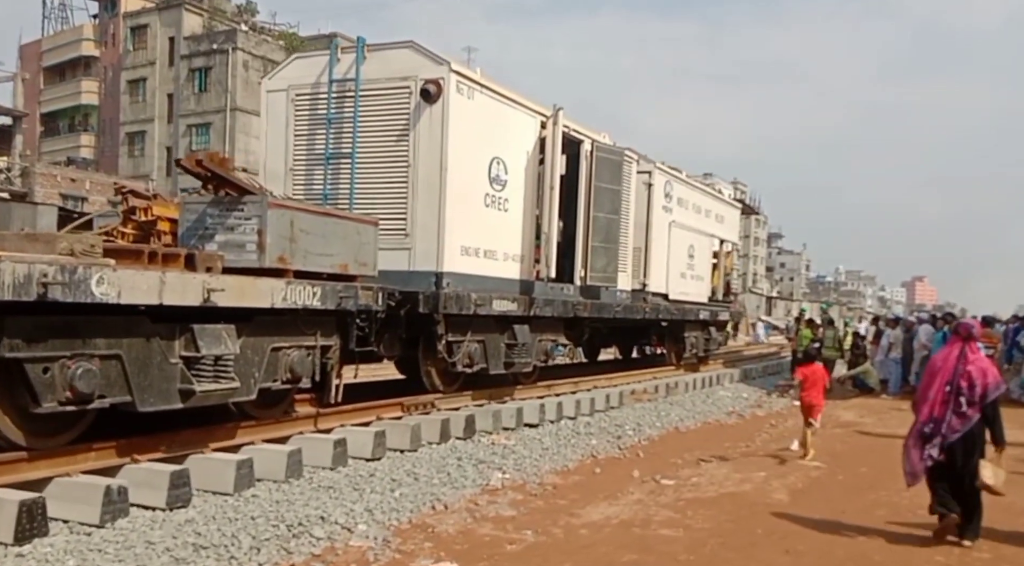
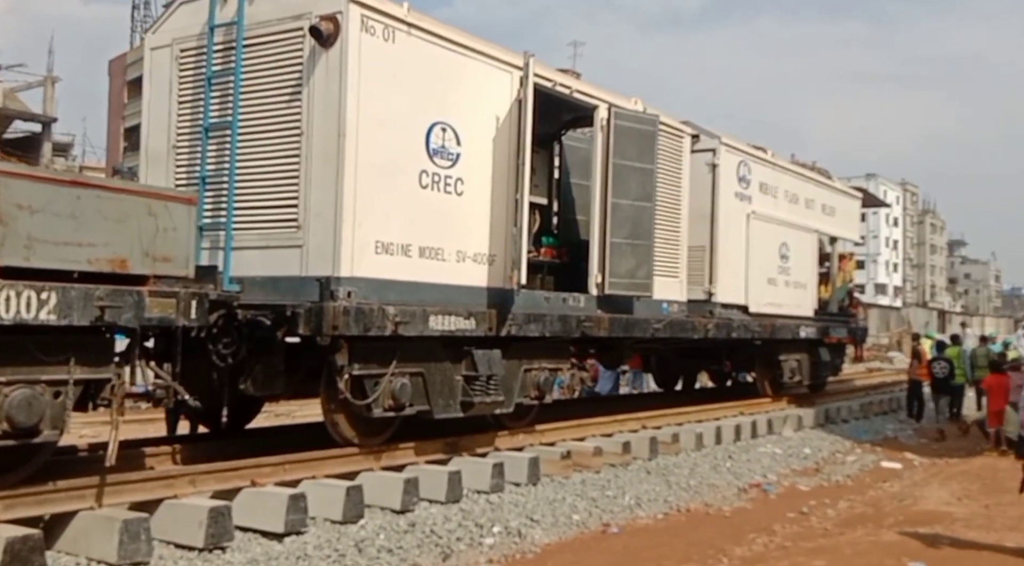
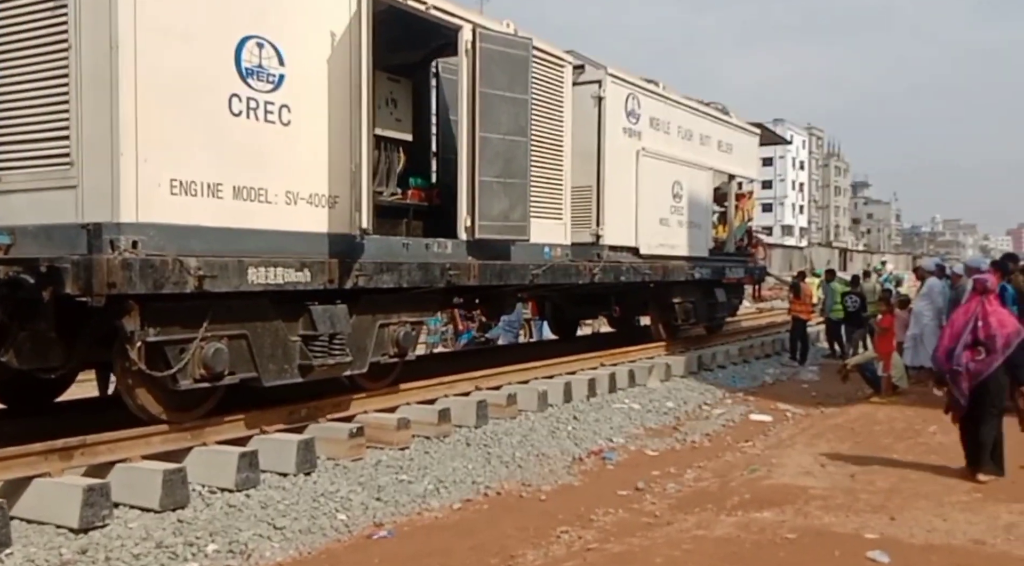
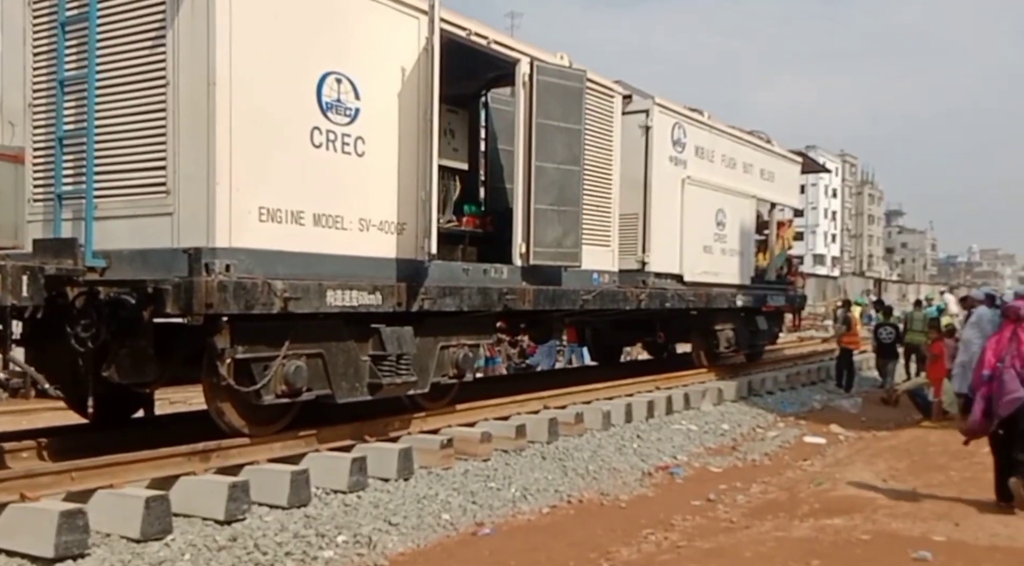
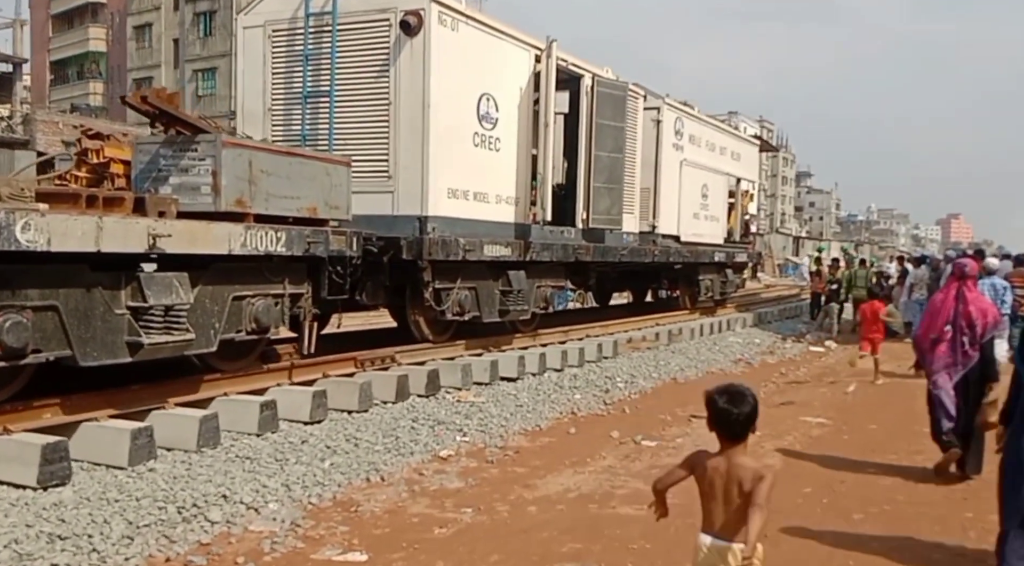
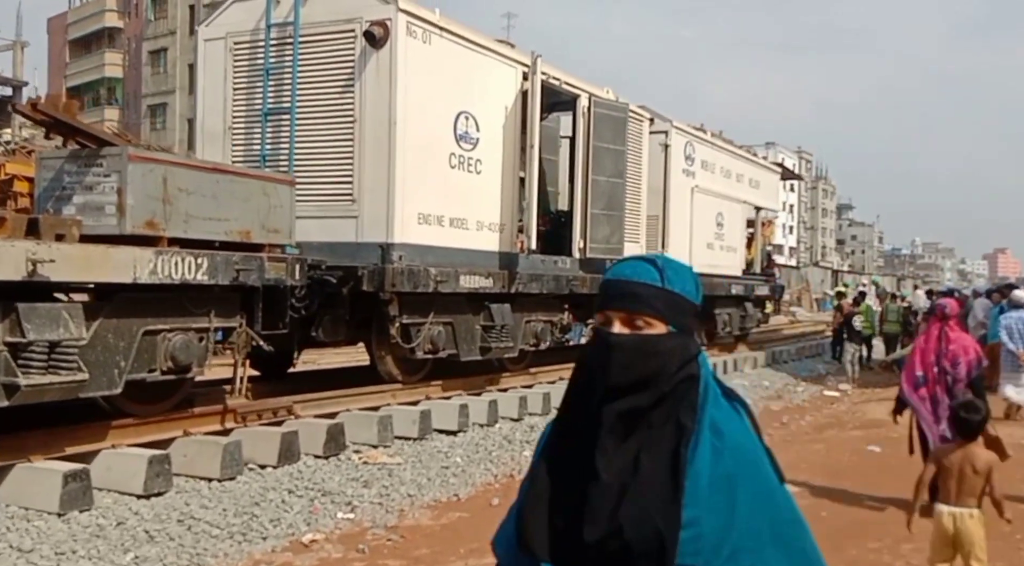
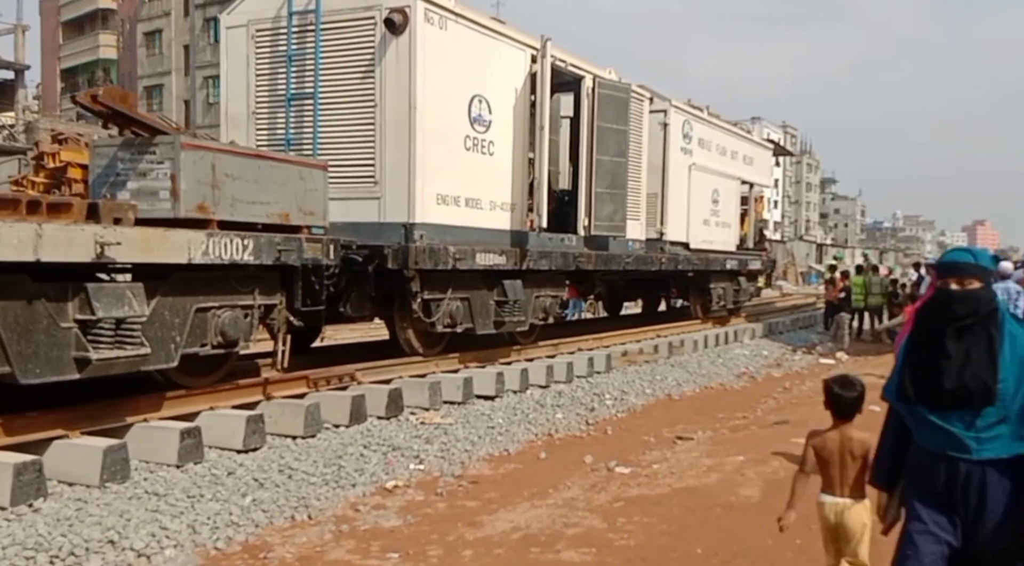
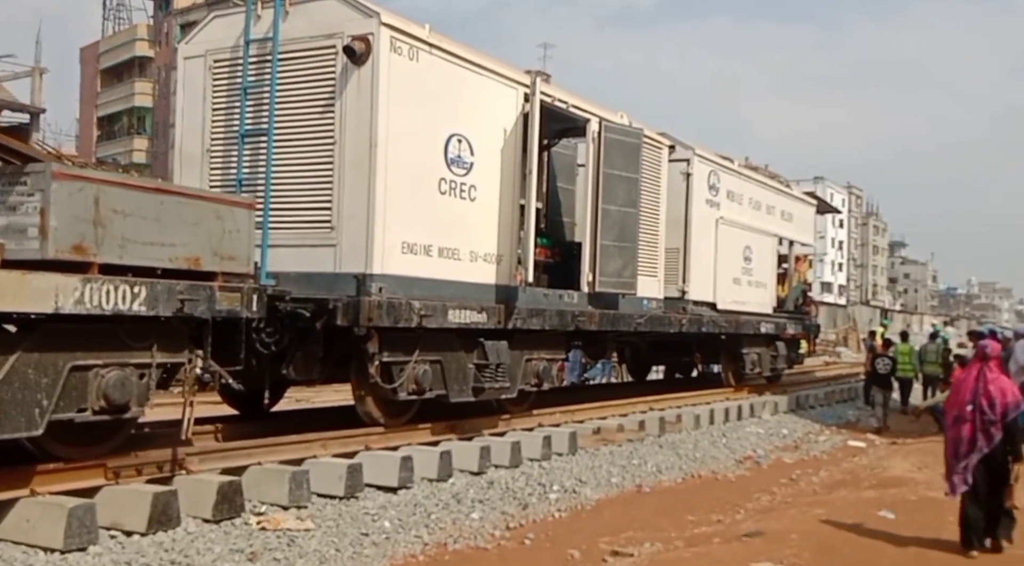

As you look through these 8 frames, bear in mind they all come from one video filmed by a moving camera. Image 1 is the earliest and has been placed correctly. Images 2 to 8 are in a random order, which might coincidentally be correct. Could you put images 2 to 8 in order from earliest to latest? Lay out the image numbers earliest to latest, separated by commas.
5, 7, 6, 8, 2, 4, 3
